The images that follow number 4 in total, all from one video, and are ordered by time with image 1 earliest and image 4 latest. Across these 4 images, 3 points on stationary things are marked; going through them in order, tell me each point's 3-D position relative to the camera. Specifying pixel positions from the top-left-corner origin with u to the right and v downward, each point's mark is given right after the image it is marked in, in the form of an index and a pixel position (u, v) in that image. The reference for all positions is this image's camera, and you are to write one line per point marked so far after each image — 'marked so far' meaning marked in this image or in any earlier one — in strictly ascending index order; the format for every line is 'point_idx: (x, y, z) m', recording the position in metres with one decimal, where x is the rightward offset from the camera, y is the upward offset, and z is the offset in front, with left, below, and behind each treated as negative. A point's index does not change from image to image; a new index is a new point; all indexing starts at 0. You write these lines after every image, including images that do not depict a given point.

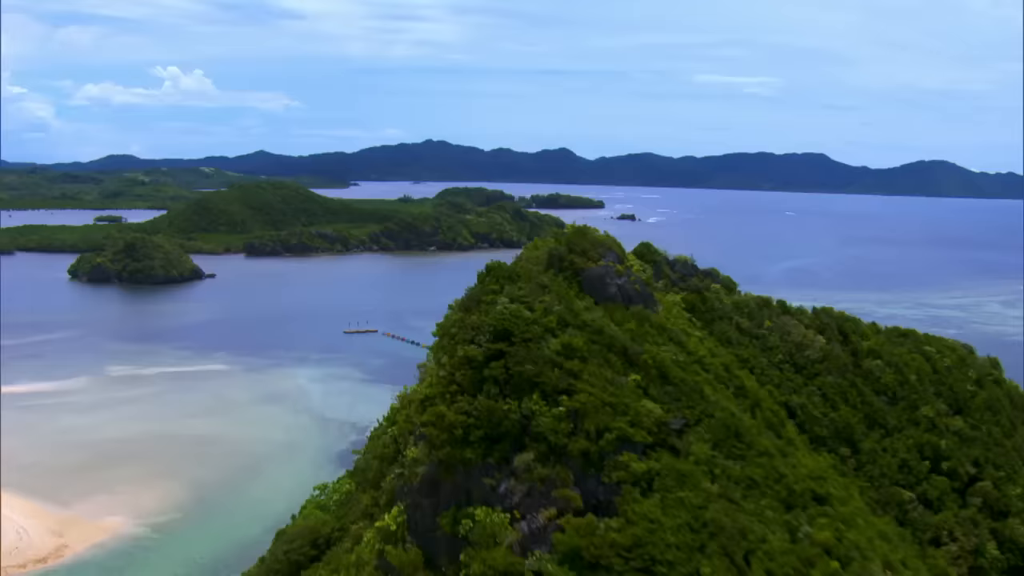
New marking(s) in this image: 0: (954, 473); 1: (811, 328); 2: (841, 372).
0: (+6.8, -2.8, +12.4) m
1: (+5.2, -0.7, +13.9) m
2: (+5.4, -1.4, +13.2) m
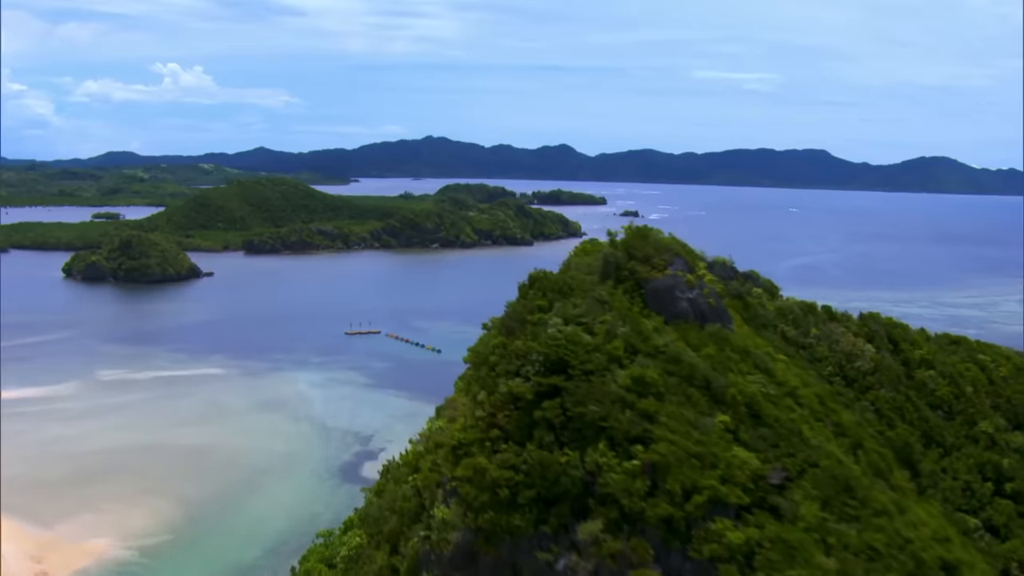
0: (+7.1, -2.9, +11.3) m
1: (+5.5, -0.8, +12.7) m
2: (+5.7, -1.4, +12.0) m
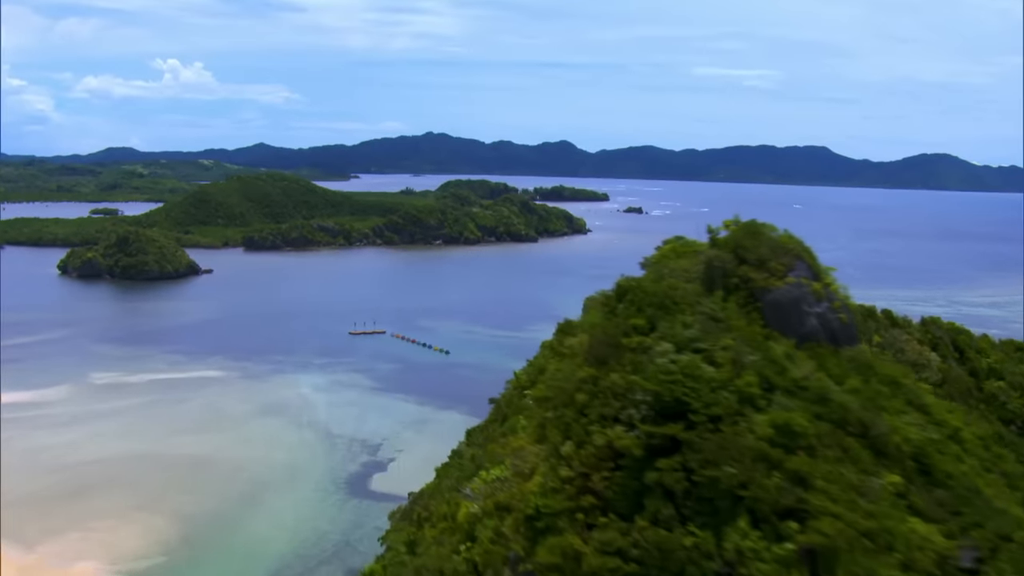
0: (+7.5, -3.0, +10.1) m
1: (+5.9, -0.8, +11.5) m
2: (+6.1, -1.5, +10.8) m
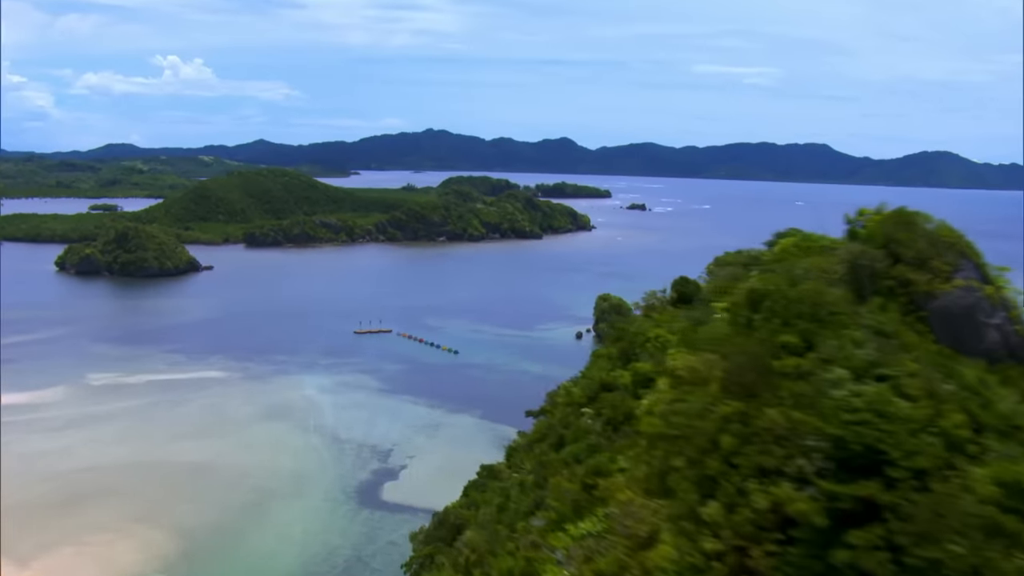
0: (+7.9, -3.0, +9.2) m
1: (+6.2, -0.8, +10.7) m
2: (+6.5, -1.5, +10.0) m
